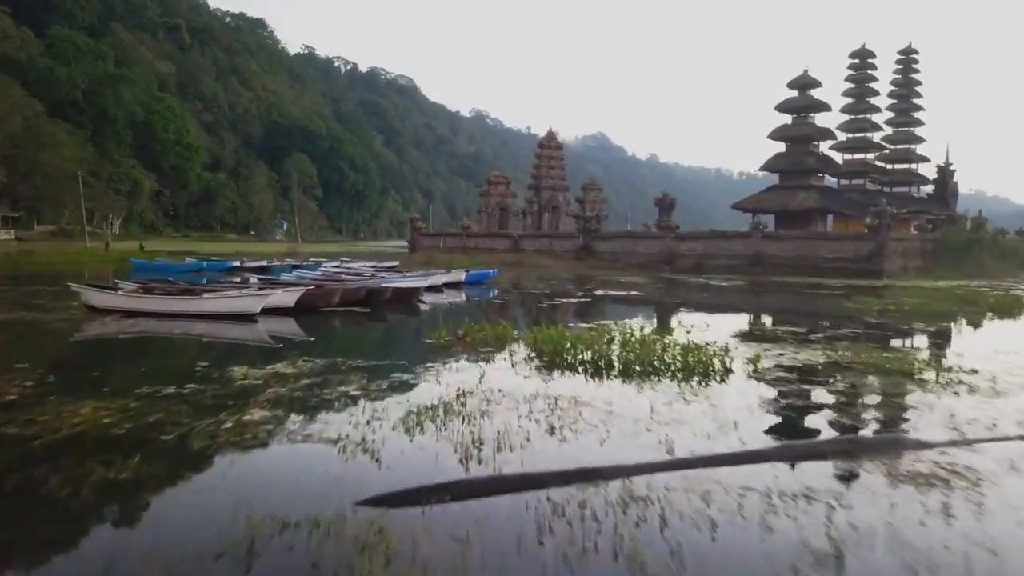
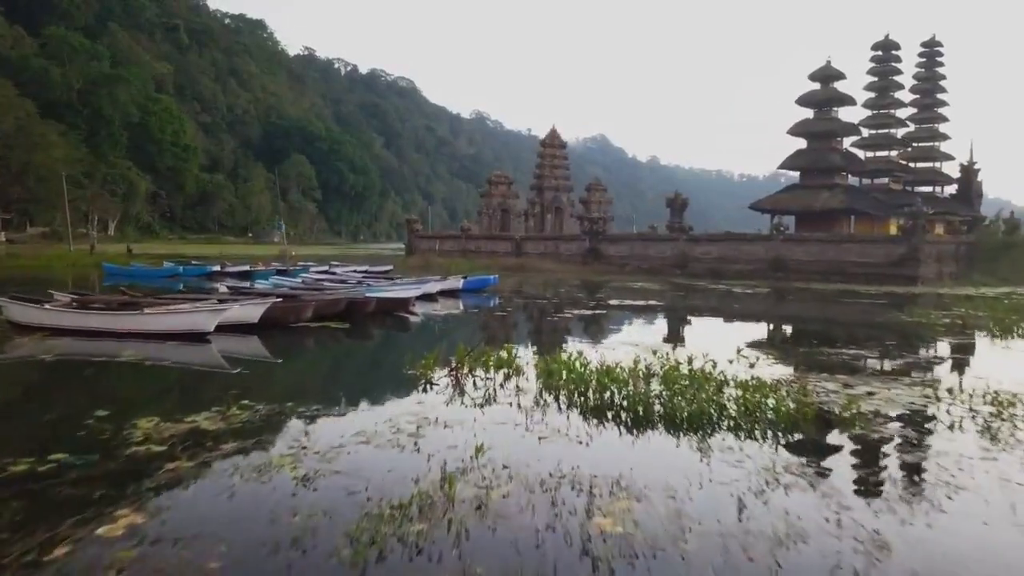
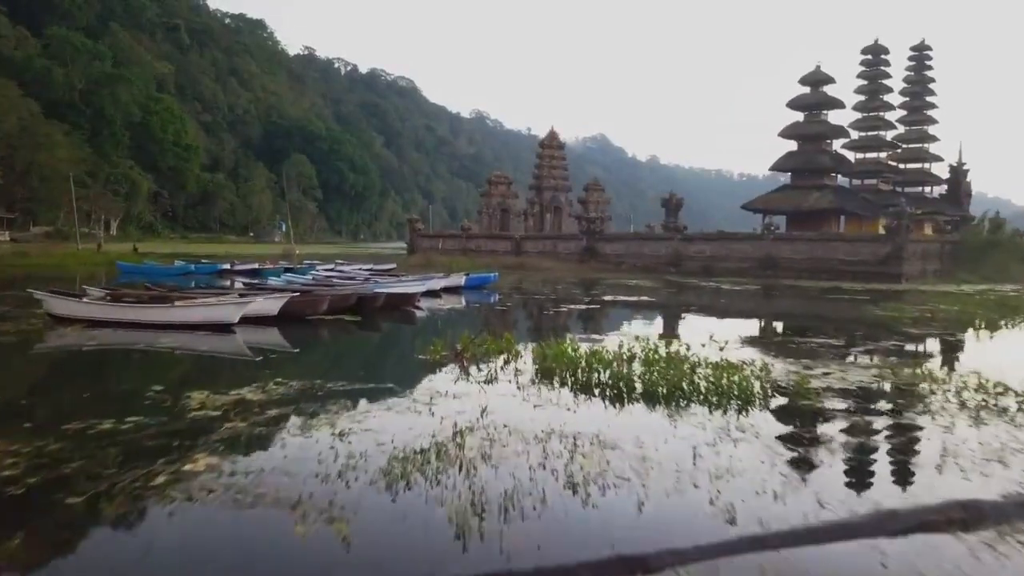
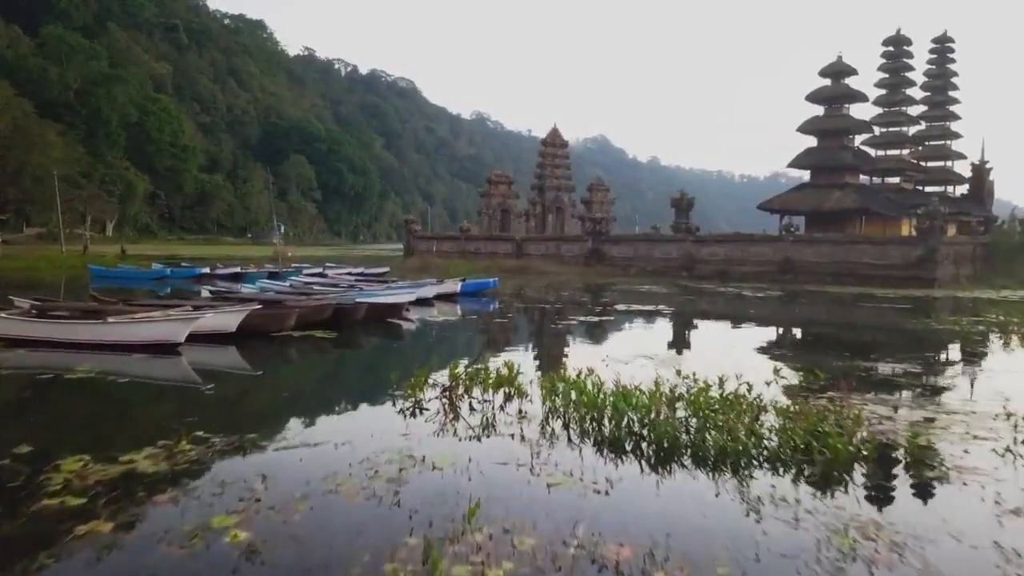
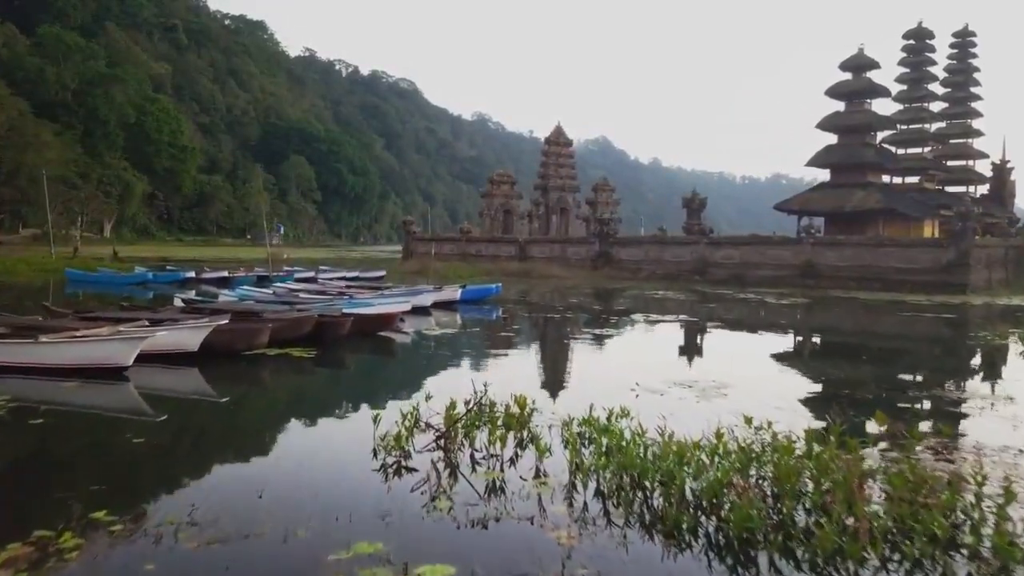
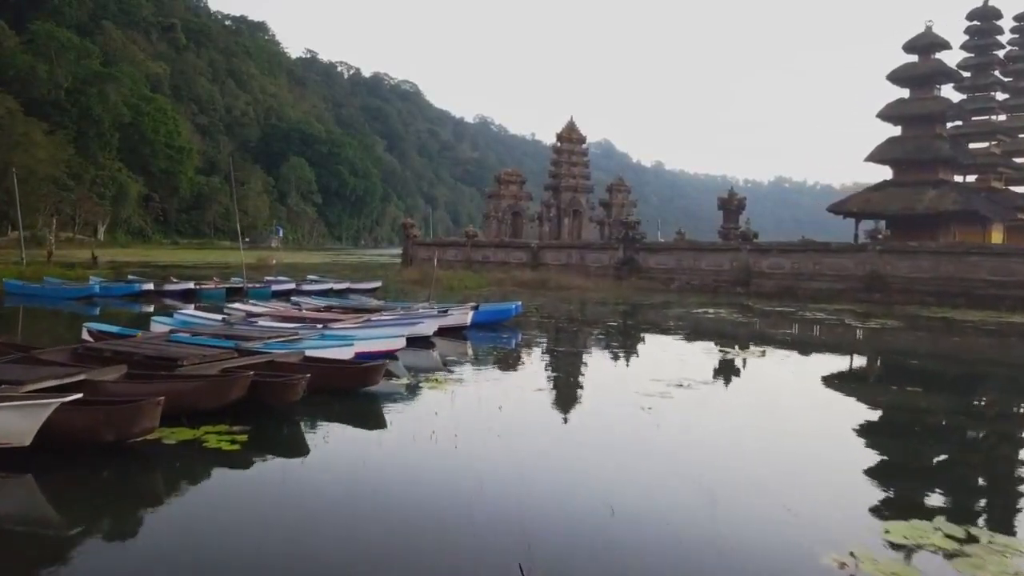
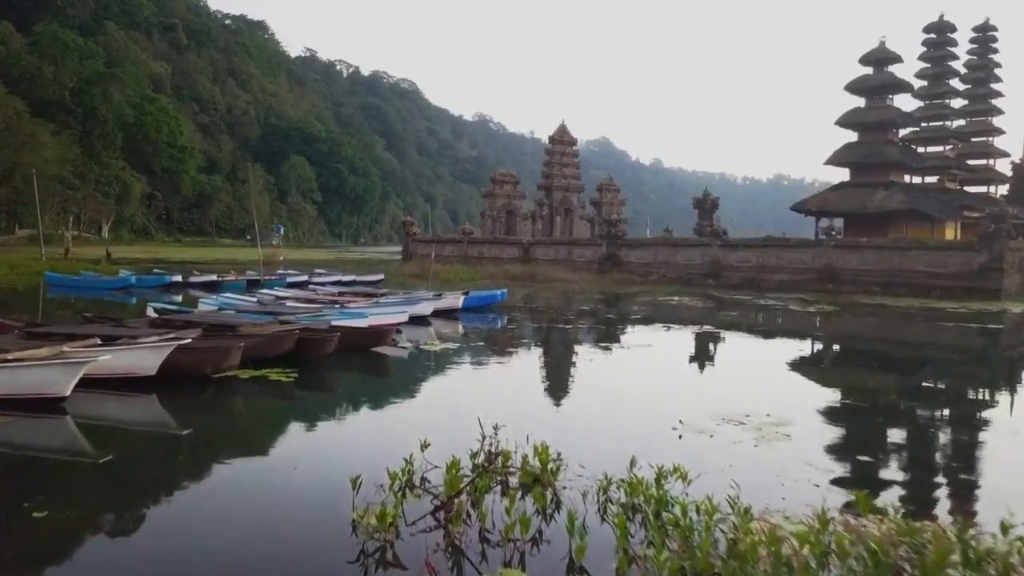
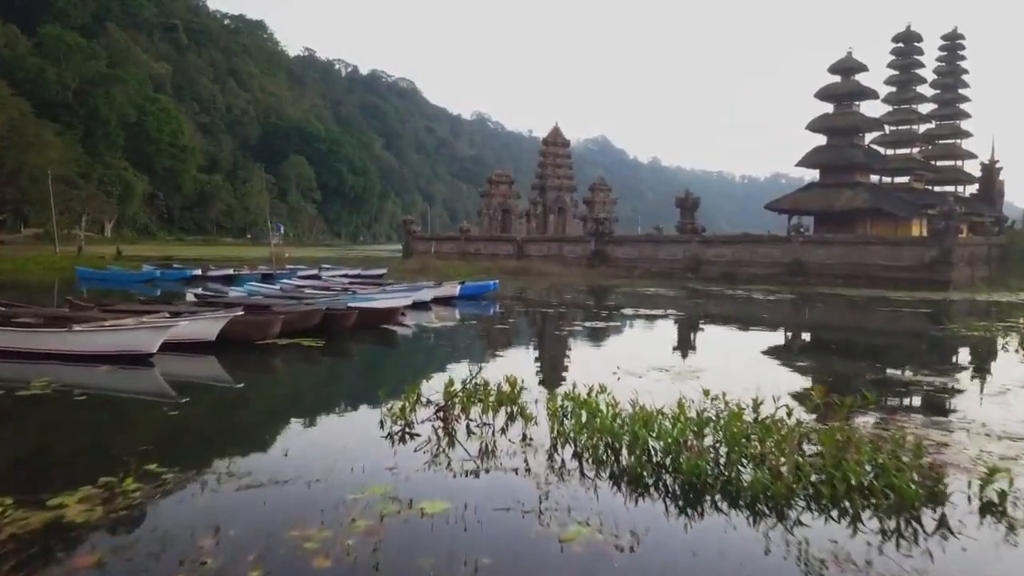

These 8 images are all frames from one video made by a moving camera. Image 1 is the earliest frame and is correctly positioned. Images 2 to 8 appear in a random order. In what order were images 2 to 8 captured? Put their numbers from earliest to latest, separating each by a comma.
3, 2, 4, 8, 5, 7, 6
